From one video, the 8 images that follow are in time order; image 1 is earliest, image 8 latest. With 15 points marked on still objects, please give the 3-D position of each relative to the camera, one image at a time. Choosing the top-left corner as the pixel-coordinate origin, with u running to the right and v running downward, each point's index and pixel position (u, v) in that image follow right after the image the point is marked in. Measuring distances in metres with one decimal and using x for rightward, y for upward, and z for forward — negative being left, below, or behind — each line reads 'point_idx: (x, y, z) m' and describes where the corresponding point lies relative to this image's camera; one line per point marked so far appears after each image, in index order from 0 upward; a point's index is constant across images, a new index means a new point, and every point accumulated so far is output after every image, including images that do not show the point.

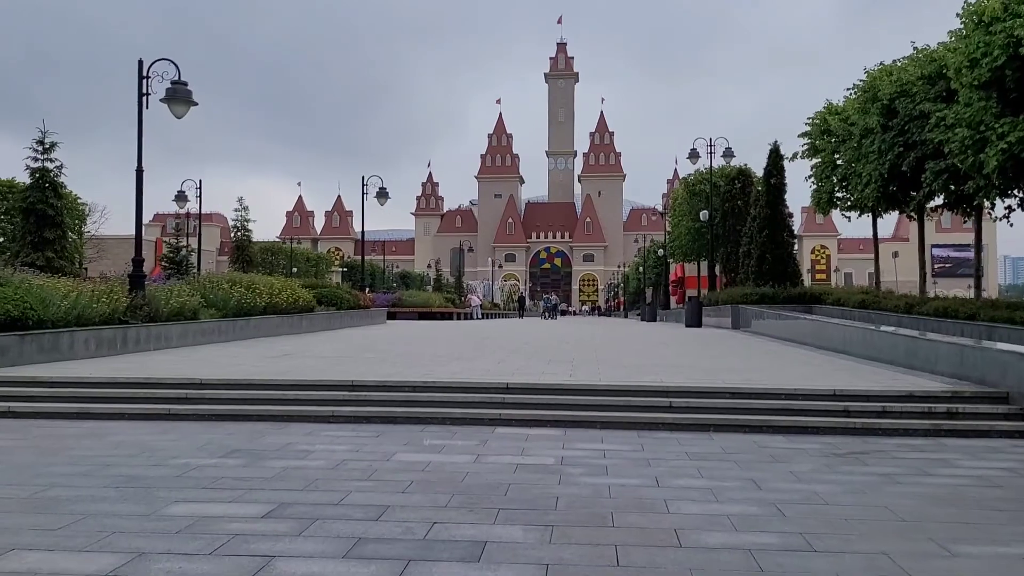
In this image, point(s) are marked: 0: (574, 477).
0: (+0.4, -1.3, +5.7) m
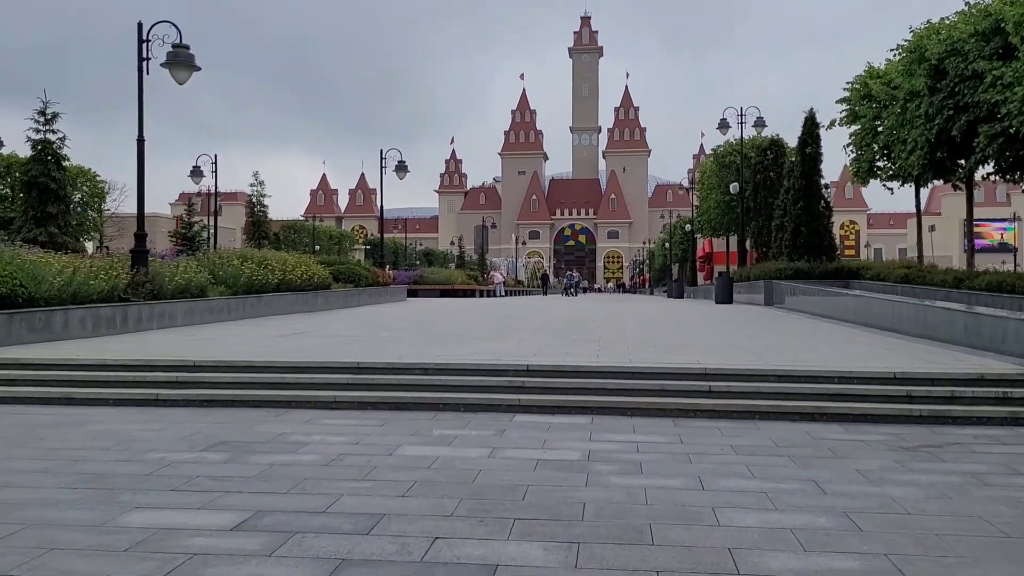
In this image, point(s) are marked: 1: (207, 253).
0: (+0.5, -1.1, +4.9) m
1: (-6.5, +0.7, +17.6) m
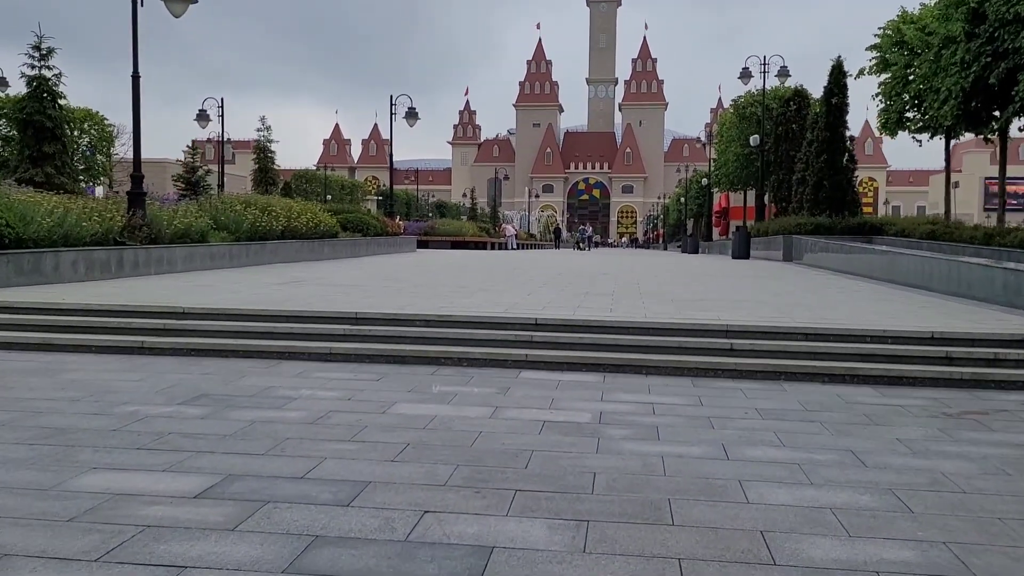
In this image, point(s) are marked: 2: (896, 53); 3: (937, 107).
0: (+0.6, -0.8, +4.4) m
1: (-6.3, +1.9, +17.1) m
2: (+9.3, +5.7, +19.9) m
3: (+9.2, +3.9, +17.8) m
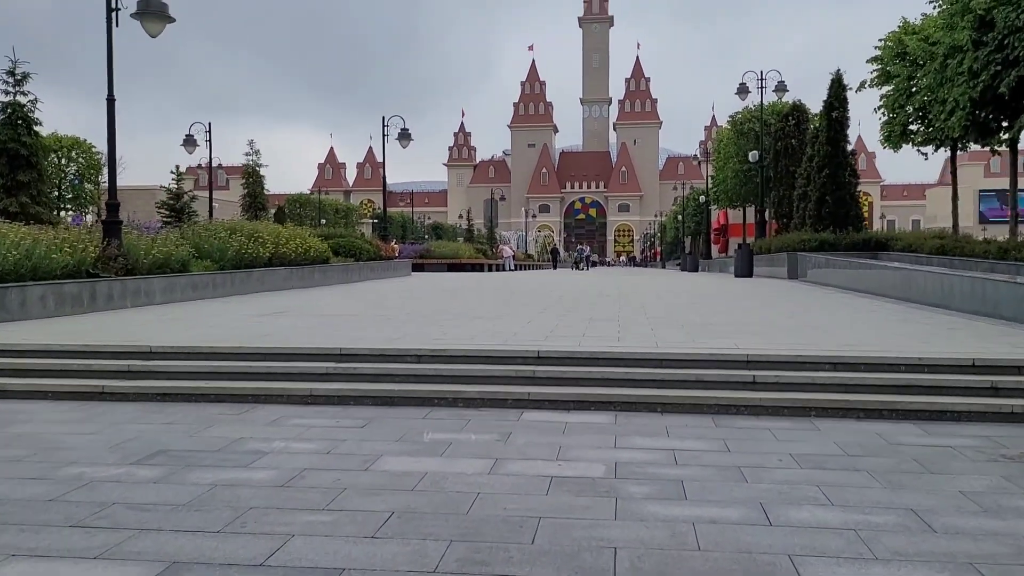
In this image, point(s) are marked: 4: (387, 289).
0: (+0.6, -1.0, +3.8) m
1: (-6.4, +1.2, +16.5) m
2: (+9.1, +5.3, +19.4) m
3: (+9.1, +3.6, +17.3) m
4: (-2.7, 0.0, +18.0) m
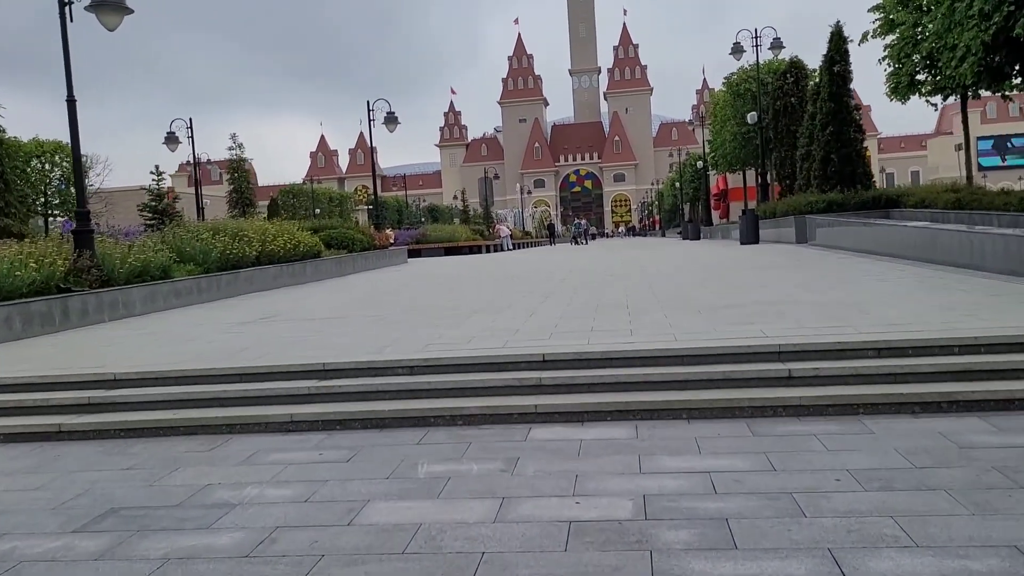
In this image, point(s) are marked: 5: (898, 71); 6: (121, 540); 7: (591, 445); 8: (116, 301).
0: (+0.6, -1.0, +3.1) m
1: (-6.4, +1.1, +15.7) m
2: (+8.8, +6.2, +18.5) m
3: (+8.8, +4.4, +16.4) m
4: (-2.7, +0.2, +17.3) m
5: (+9.0, +5.0, +19.1) m
6: (-1.8, -1.1, +3.7) m
7: (+0.5, -0.9, +4.8) m
8: (-5.3, -0.2, +11.0) m
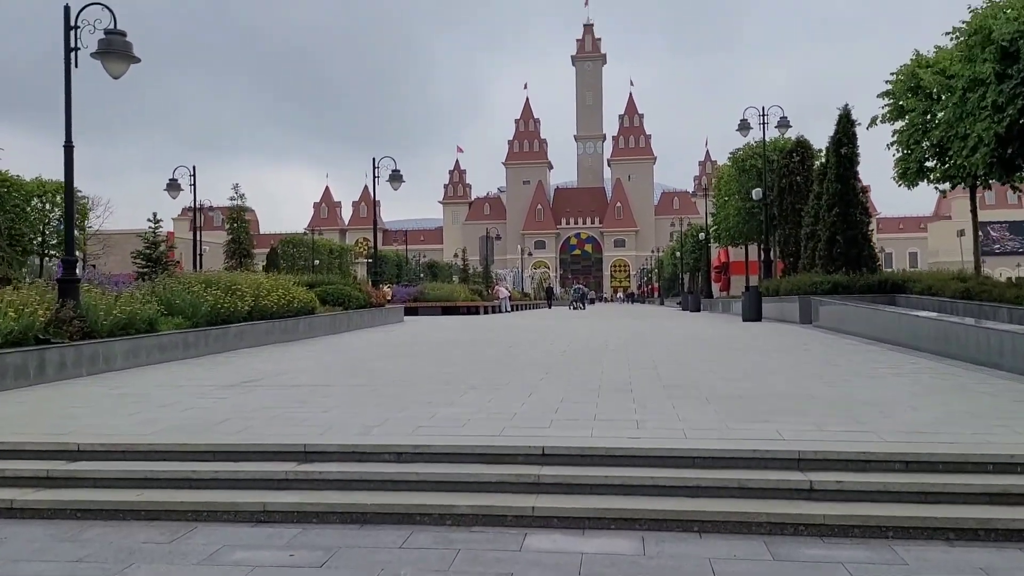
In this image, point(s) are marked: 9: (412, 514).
0: (+0.6, -1.4, +2.6) m
1: (-6.4, +0.2, +15.3) m
2: (+9.0, +4.3, +18.5) m
3: (+9.0, +2.6, +16.3) m
4: (-2.8, -1.1, +16.8) m
5: (+9.1, +3.0, +19.1) m
6: (-1.8, -1.5, +3.2) m
7: (+0.4, -1.4, +4.3) m
8: (-5.3, -0.8, +10.5) m
9: (-0.6, -1.4, +5.0) m
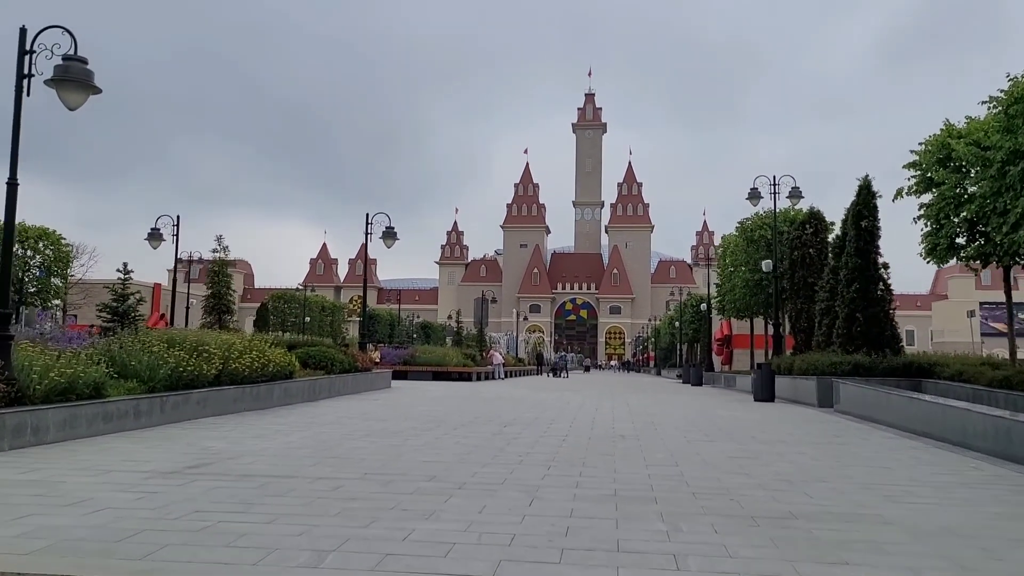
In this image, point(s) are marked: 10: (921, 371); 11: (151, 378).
0: (+0.6, -1.7, +1.1) m
1: (-6.4, -0.8, +13.8) m
2: (+9.1, +2.5, +17.4) m
3: (+9.0, +1.0, +15.1) m
4: (-2.9, -2.3, +15.2) m
5: (+9.2, +1.2, +17.9) m
6: (-1.8, -1.7, +1.7) m
7: (+0.4, -1.8, +2.7) m
8: (-5.3, -1.5, +8.9) m
9: (-0.6, -1.8, +3.5) m
10: (+9.6, -1.9, +19.3) m
11: (-5.2, -1.3, +12.0) m
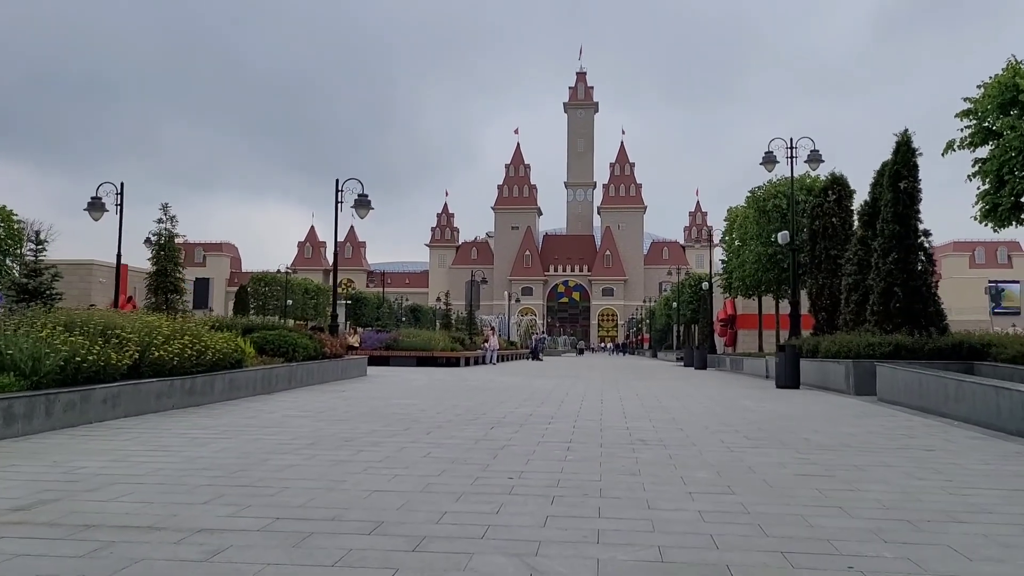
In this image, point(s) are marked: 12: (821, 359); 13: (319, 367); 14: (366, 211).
0: (+0.6, -1.5, -1.5) m
1: (-6.6, -0.4, +11.1) m
2: (+8.8, +3.1, +14.8) m
3: (+8.8, +1.6, +12.5) m
4: (-3.0, -1.8, +12.6) m
5: (+9.0, +1.8, +15.3) m
6: (-1.8, -1.5, -1.0) m
7: (+0.4, -1.6, +0.1) m
8: (-5.4, -1.2, +6.3) m
9: (-0.7, -1.5, +0.8) m
10: (+9.4, -1.3, +16.8) m
11: (-5.4, -0.9, +9.3) m
12: (+7.3, -1.7, +19.5) m
13: (-4.2, -1.7, +17.9) m
14: (-3.5, +1.9, +19.8) m
